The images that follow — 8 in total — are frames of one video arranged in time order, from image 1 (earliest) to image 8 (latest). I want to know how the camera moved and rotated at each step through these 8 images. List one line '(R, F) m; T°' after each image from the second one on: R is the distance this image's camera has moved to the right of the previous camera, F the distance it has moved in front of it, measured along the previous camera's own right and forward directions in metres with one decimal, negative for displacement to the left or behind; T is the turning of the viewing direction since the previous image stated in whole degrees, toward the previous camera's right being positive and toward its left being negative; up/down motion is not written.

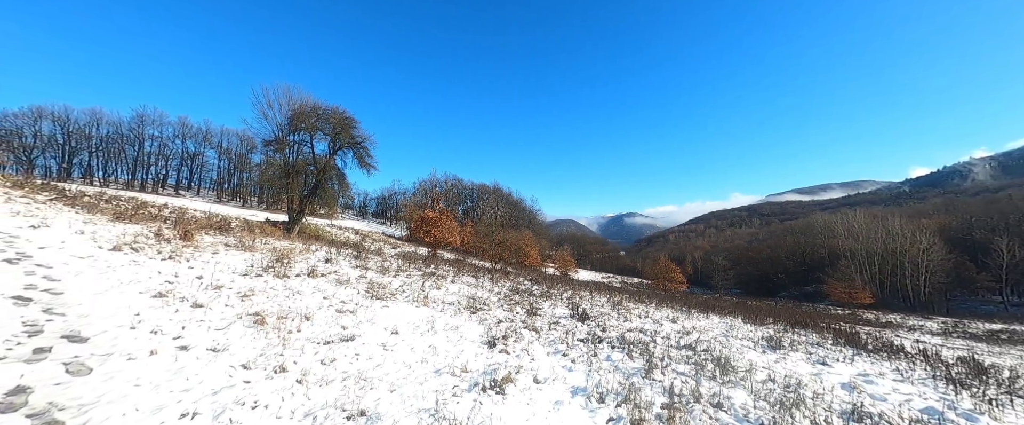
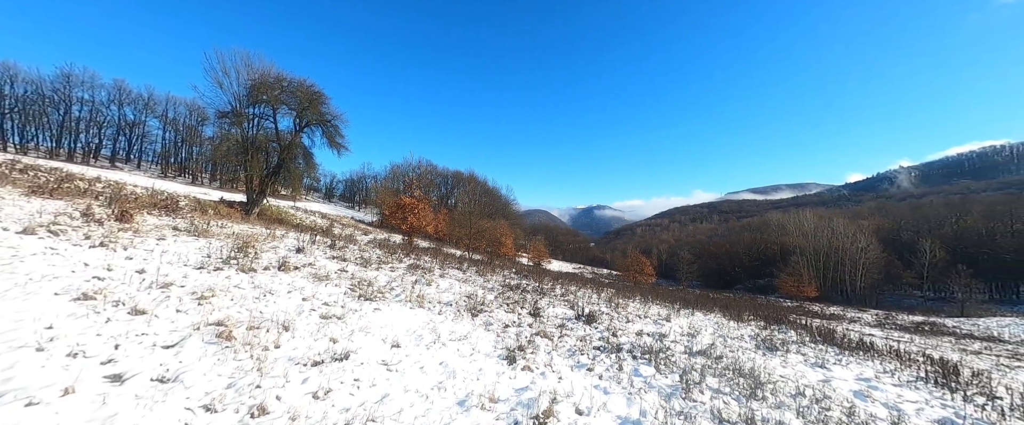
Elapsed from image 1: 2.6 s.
(-0.7, +0.9) m; +5°
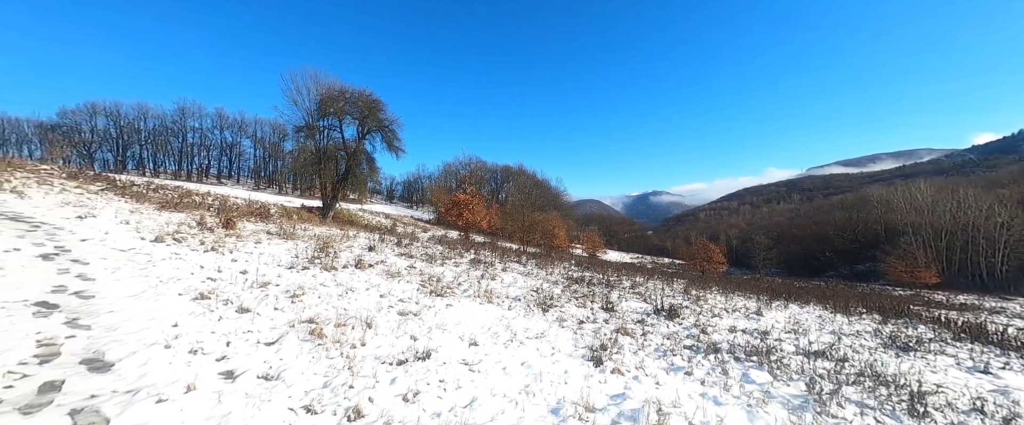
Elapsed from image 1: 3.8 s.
(-0.2, +0.3) m; -9°
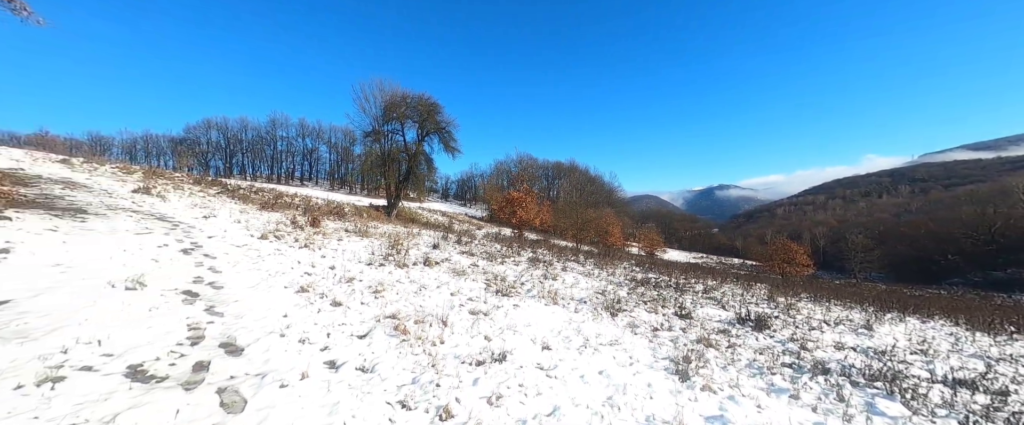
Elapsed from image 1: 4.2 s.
(-0.2, -0.1) m; -8°
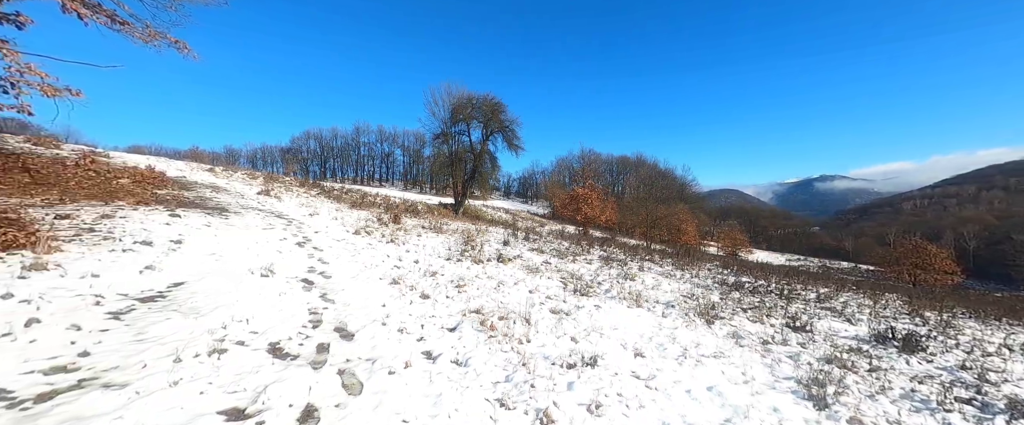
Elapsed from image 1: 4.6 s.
(-0.3, +0.1) m; -9°
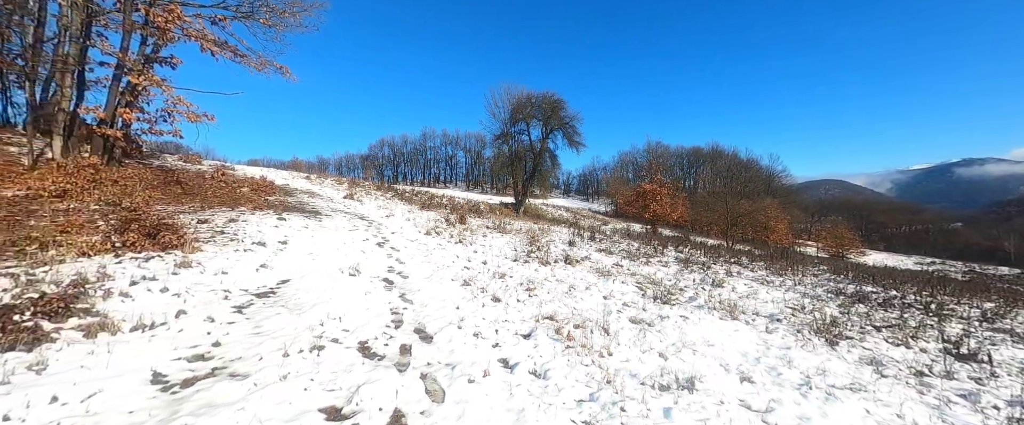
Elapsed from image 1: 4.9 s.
(-0.2, +0.5) m; -9°
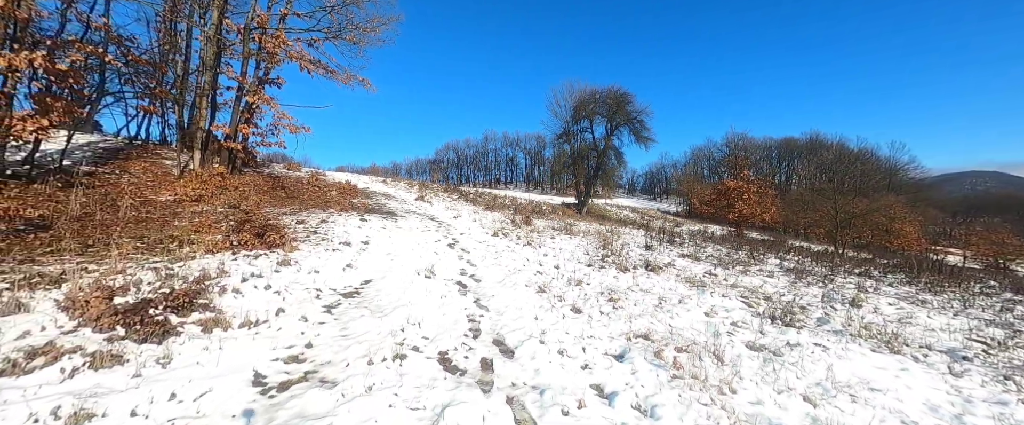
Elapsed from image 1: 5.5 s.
(-0.4, +0.7) m; -10°
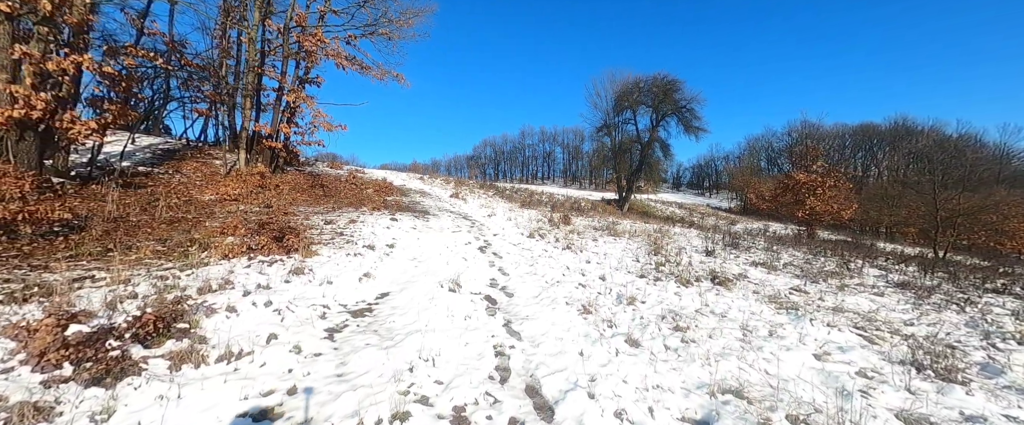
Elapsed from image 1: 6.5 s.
(0.0, +1.7) m; -6°
